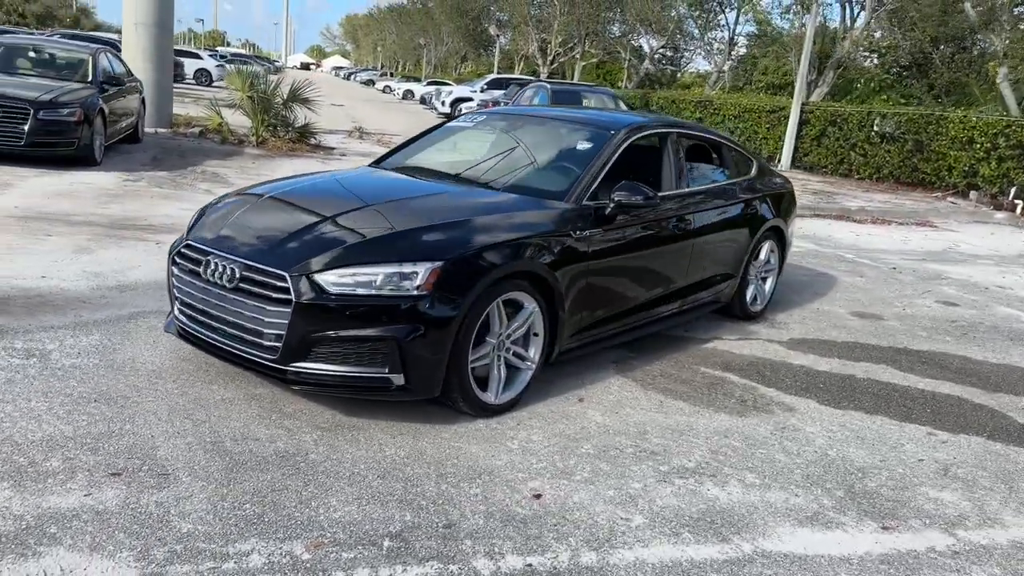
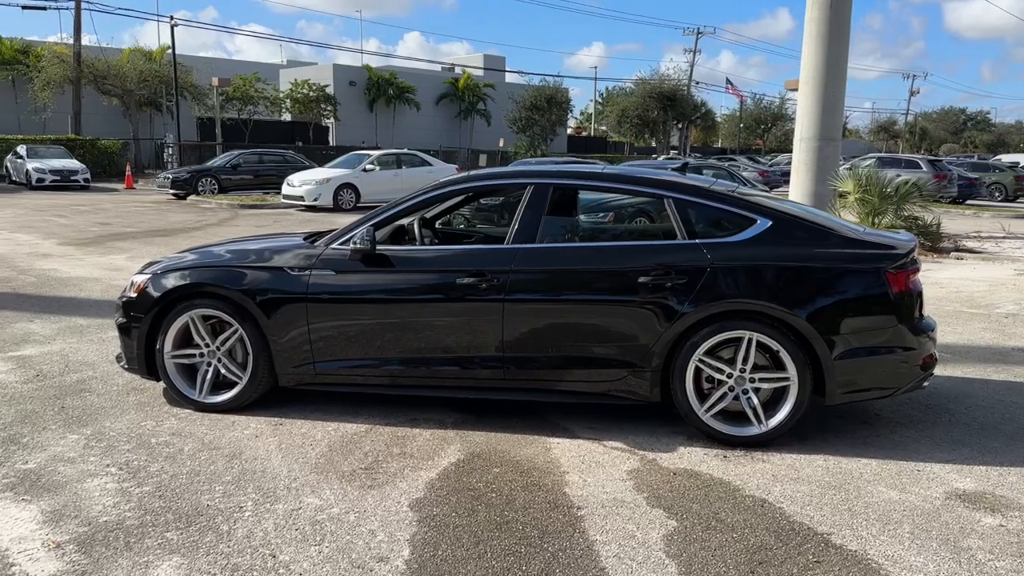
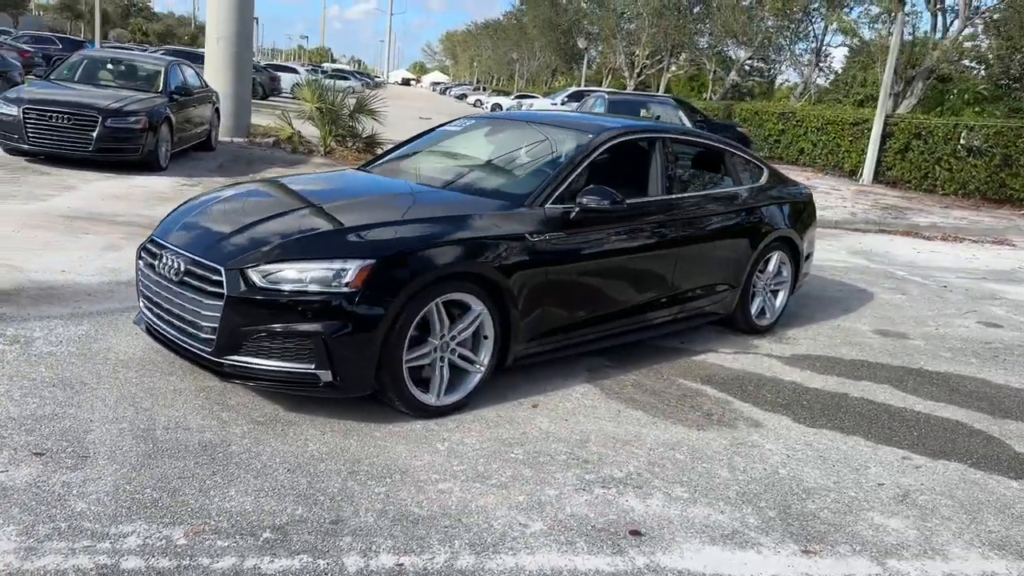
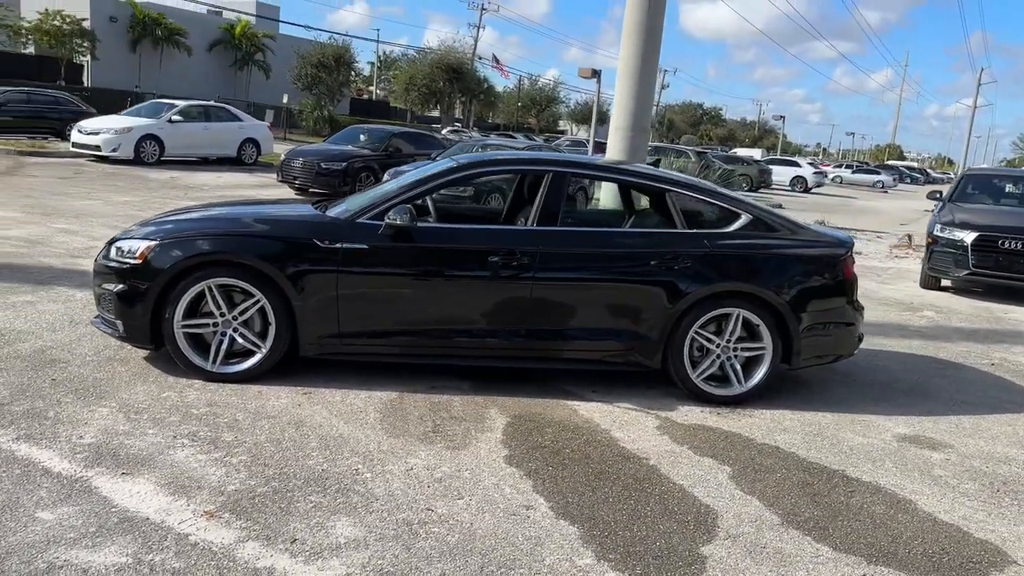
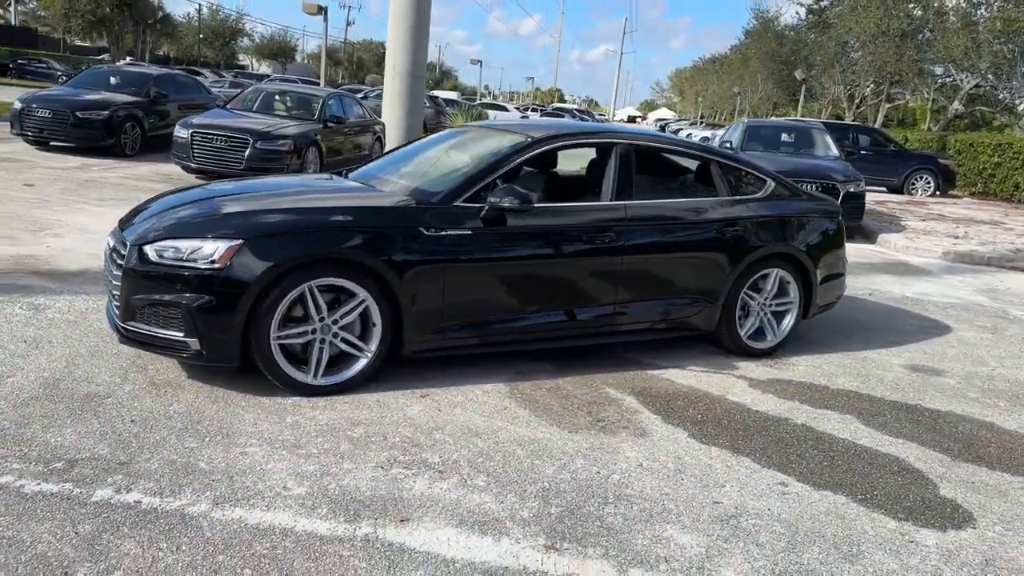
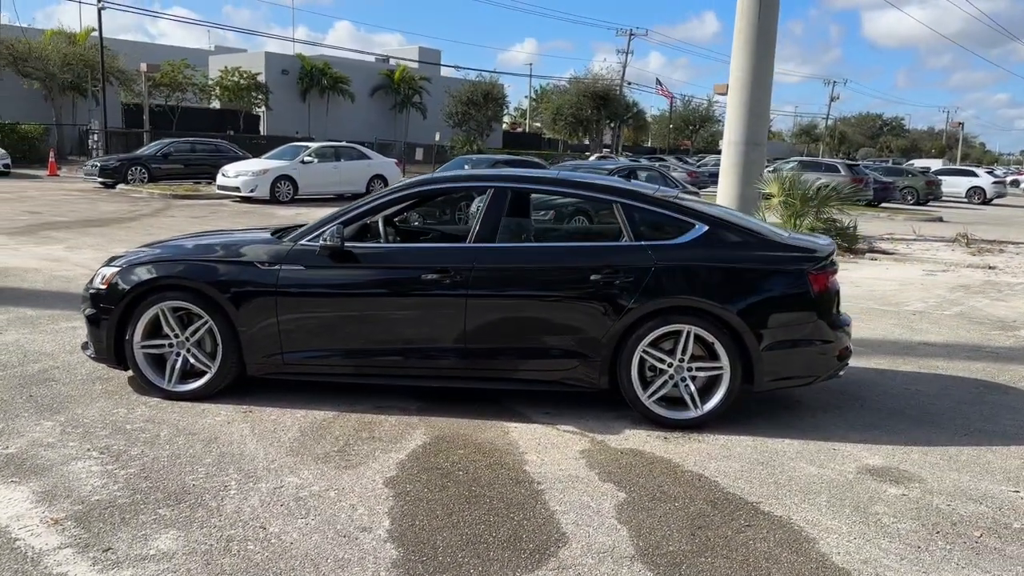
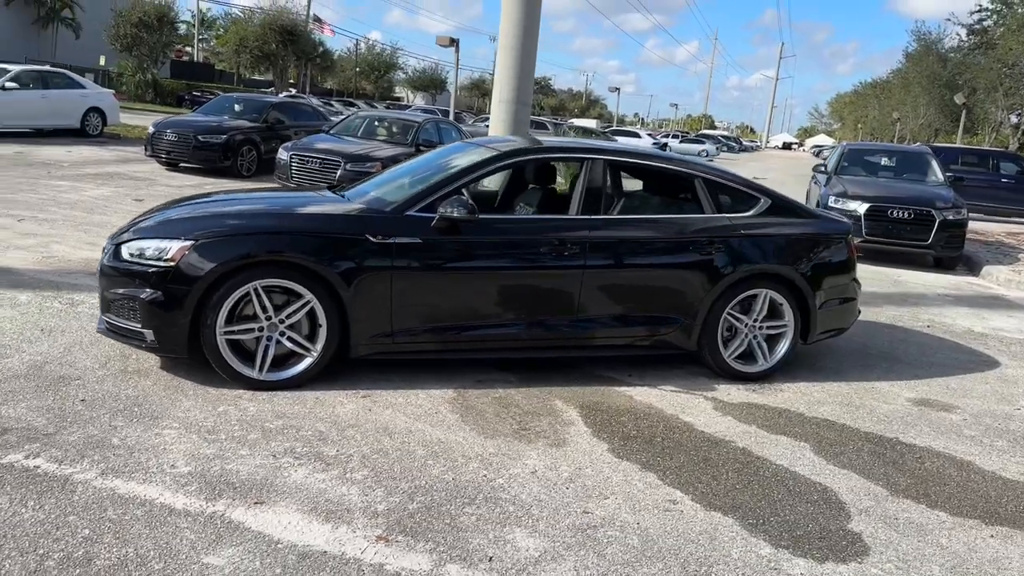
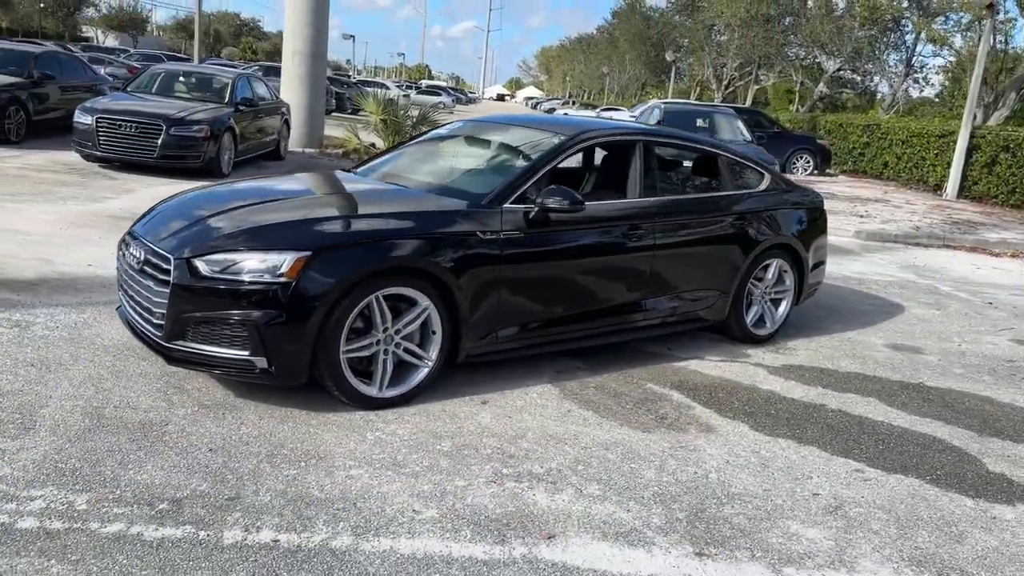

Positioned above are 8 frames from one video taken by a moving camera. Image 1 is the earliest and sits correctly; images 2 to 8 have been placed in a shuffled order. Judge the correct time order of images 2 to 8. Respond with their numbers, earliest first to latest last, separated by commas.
3, 8, 5, 7, 4, 6, 2
